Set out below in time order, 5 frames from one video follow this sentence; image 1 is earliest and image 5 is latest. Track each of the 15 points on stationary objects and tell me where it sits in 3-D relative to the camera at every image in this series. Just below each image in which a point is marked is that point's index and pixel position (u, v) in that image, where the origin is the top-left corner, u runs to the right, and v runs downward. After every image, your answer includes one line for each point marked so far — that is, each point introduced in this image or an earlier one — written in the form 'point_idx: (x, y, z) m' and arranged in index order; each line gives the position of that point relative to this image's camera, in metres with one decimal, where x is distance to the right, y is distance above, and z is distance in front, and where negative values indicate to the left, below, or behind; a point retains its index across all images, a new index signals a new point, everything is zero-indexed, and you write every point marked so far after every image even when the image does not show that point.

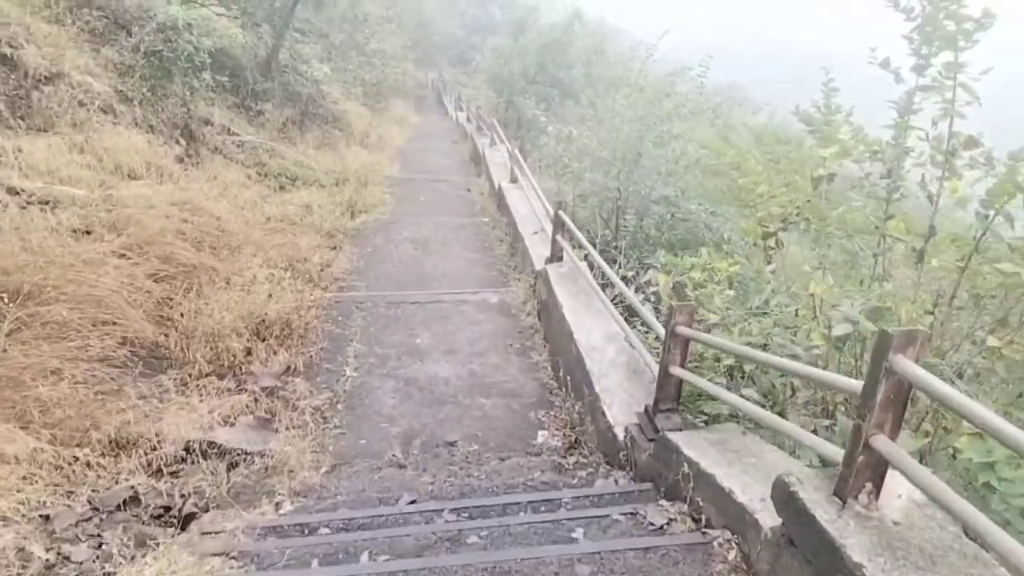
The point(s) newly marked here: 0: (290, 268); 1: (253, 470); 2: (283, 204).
0: (-1.4, +0.1, +4.6) m
1: (-0.9, -0.6, +2.5) m
2: (-2.0, +0.7, +6.2) m
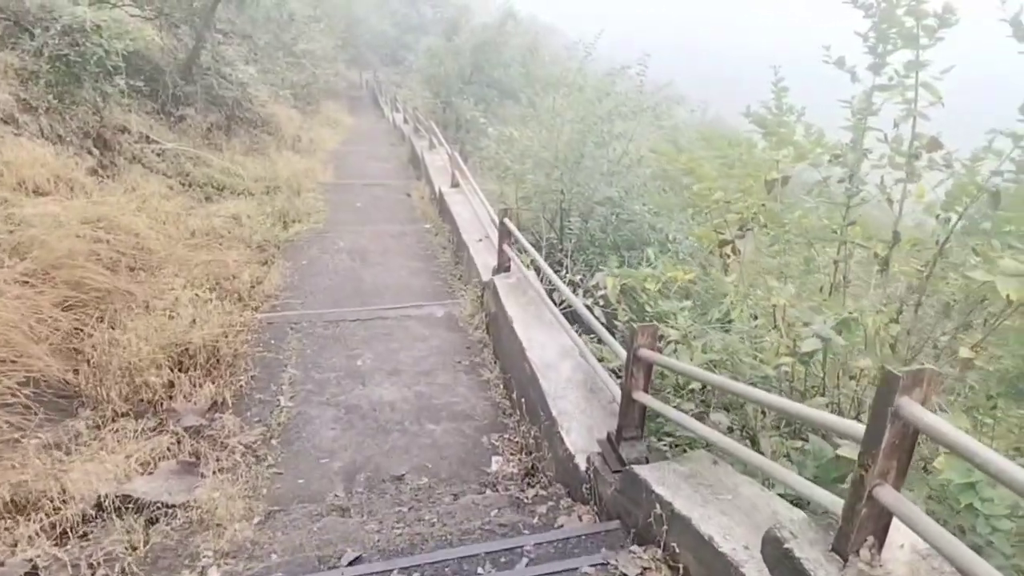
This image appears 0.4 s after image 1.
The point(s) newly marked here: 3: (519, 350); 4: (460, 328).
0: (-1.8, 0.0, +4.2) m
1: (-1.1, -0.7, +2.2) m
2: (-2.5, +0.6, +5.8) m
3: (0.0, -0.3, +3.0) m
4: (-0.3, -0.2, +3.9) m
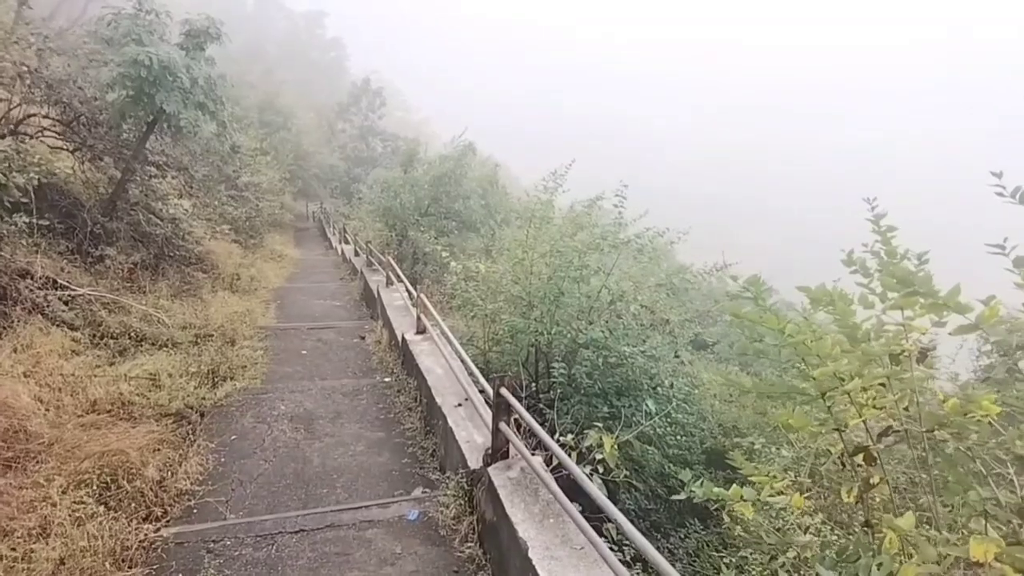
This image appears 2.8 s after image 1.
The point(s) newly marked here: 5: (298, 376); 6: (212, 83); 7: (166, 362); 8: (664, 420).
0: (-1.8, -0.9, +3.2) m
1: (-0.9, -1.3, +1.1) m
2: (-2.7, -0.6, +4.7) m
3: (+0.1, -0.9, +2.1) m
4: (-0.3, -1.0, +2.9) m
5: (-1.7, -0.7, +5.5) m
6: (-3.2, +2.2, +7.4) m
7: (-2.6, -0.6, +5.2) m
8: (+1.1, -1.0, +5.4) m
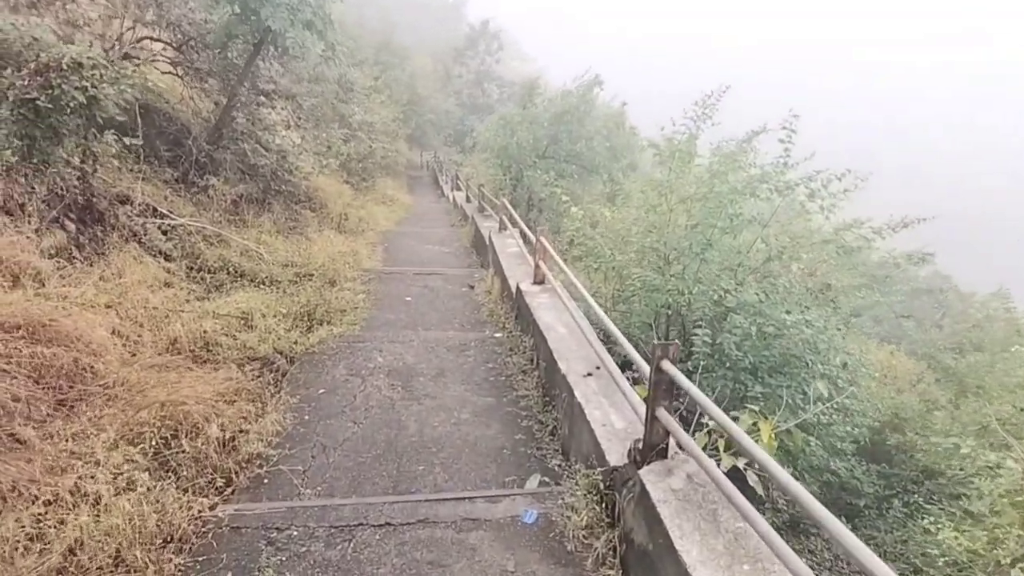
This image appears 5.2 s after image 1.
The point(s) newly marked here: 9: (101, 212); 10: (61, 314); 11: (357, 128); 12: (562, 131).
0: (-1.3, -0.6, +2.6) m
1: (-0.7, -1.1, +0.5) m
2: (-1.9, -0.2, +4.3) m
3: (+0.4, -0.8, +1.3) m
4: (+0.2, -0.8, +2.1) m
5: (-0.8, -0.3, +4.9) m
6: (-1.9, +2.8, +6.9) m
7: (-1.7, -0.1, +4.8) m
8: (+2.0, -0.7, +4.3) m
9: (-2.9, +0.5, +5.0) m
10: (-2.2, -0.1, +3.5) m
11: (-2.6, +2.6, +11.7) m
12: (+0.6, +1.9, +8.7) m
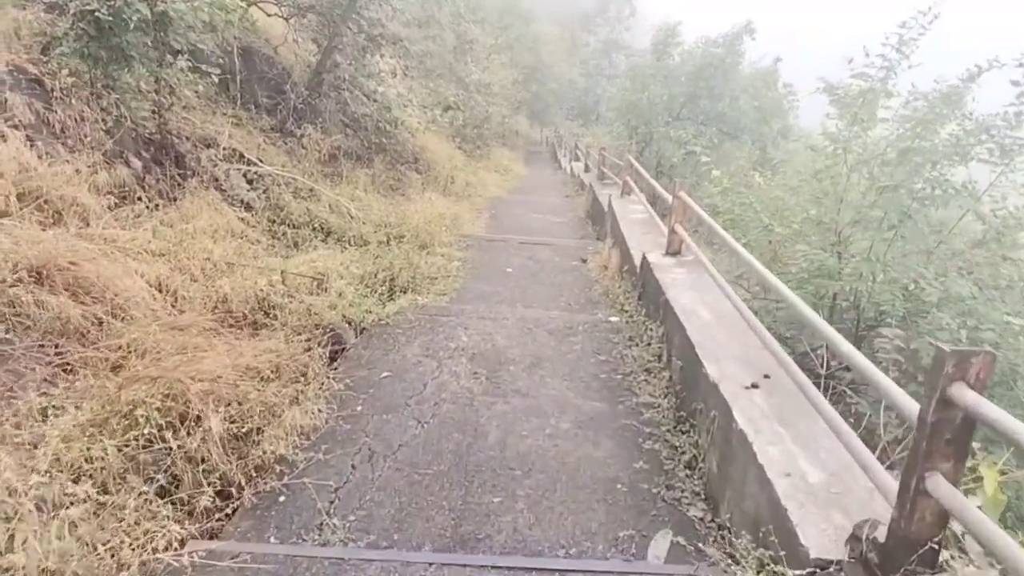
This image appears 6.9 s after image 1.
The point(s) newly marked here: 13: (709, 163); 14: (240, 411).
0: (-1.0, -0.4, +1.9) m
1: (-0.8, -1.0, -0.3) m
2: (-1.3, +0.1, +3.6) m
3: (+0.5, -0.7, +0.3) m
4: (+0.4, -0.7, +1.2) m
5: (-0.1, -0.1, +4.1) m
6: (-0.7, +3.1, +6.1) m
7: (-1.0, +0.2, +4.1) m
8: (+2.5, -0.7, +3.1) m
9: (-2.2, +0.9, +4.5) m
10: (-1.7, +0.1, +2.9) m
11: (-0.6, +3.1, +11.0) m
12: (+2.0, +2.1, +7.6) m
13: (+1.7, +1.1, +6.3) m
14: (-0.8, -0.4, +2.1) m
